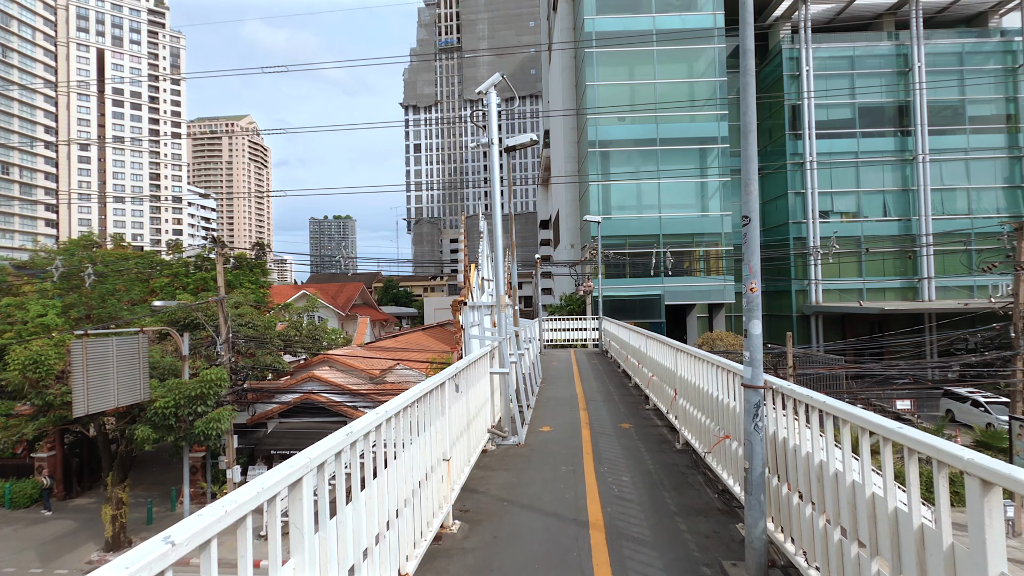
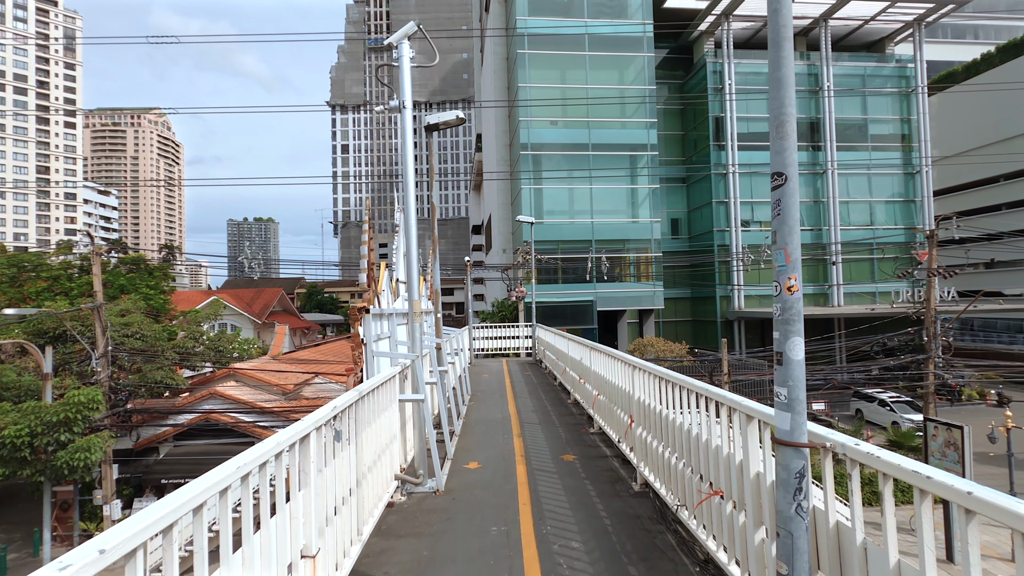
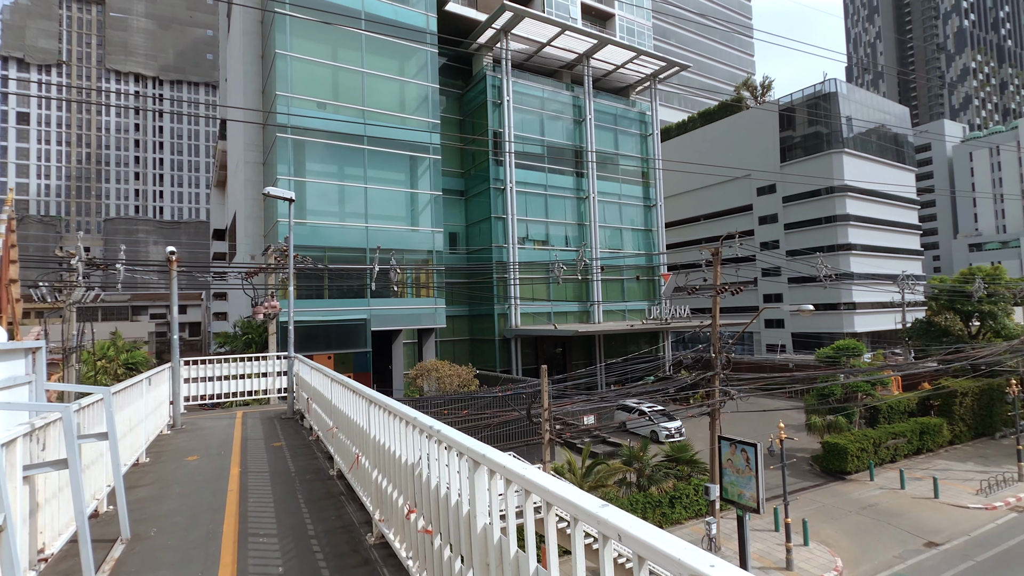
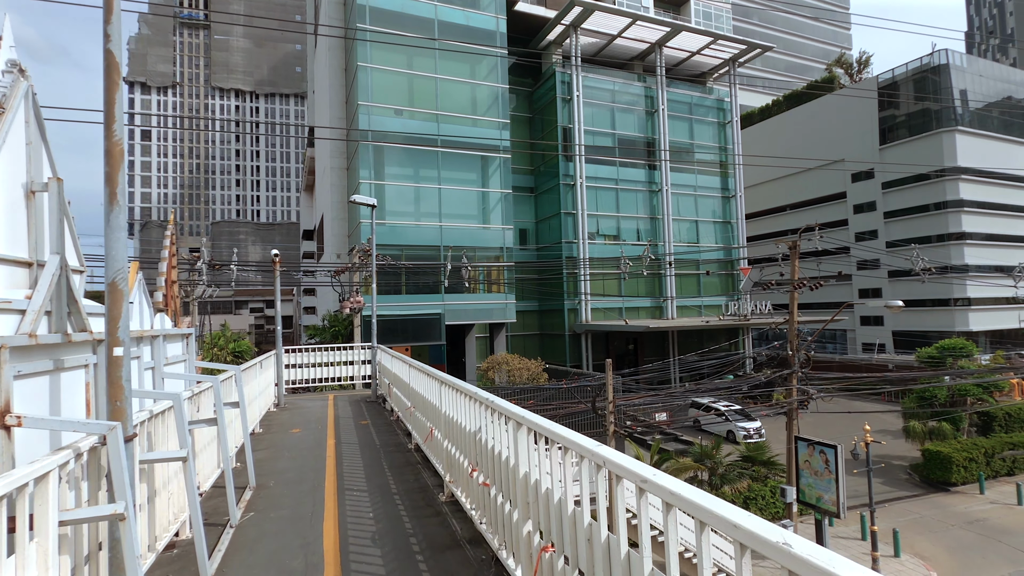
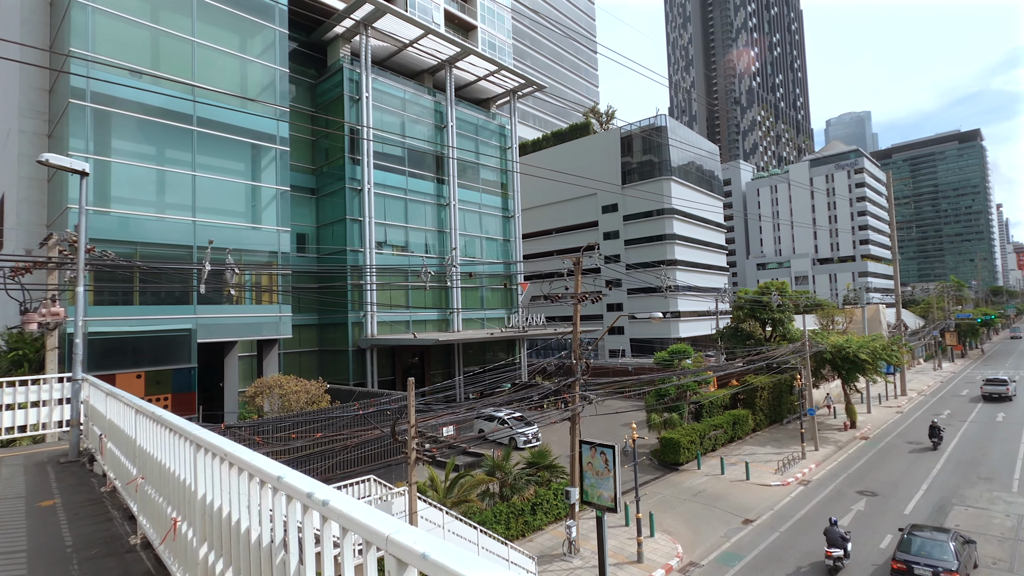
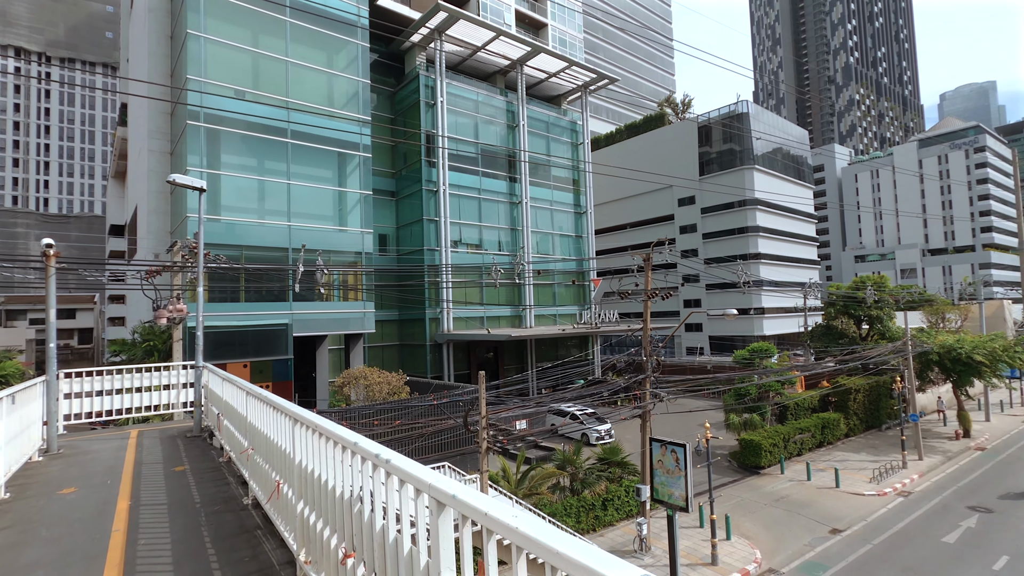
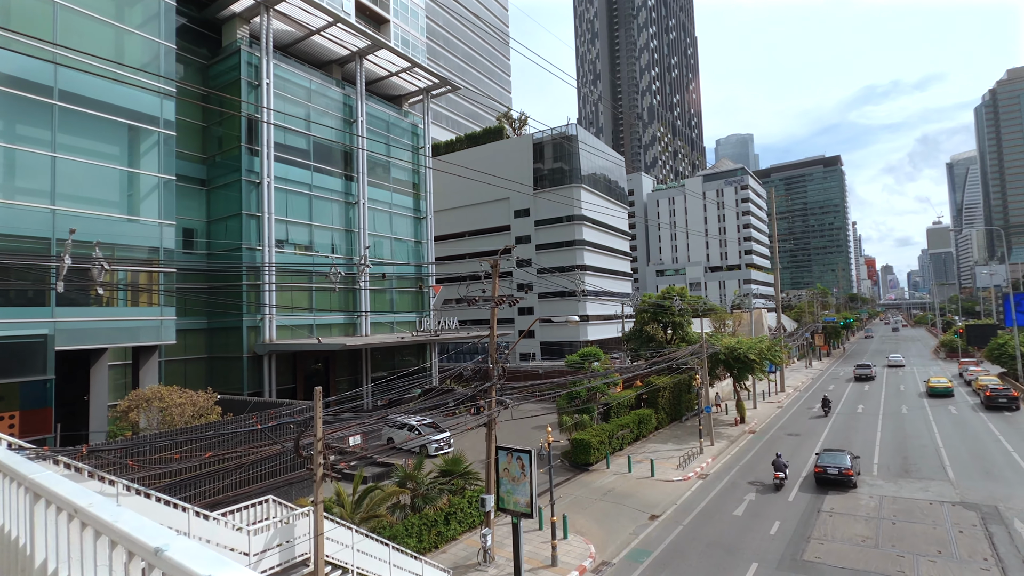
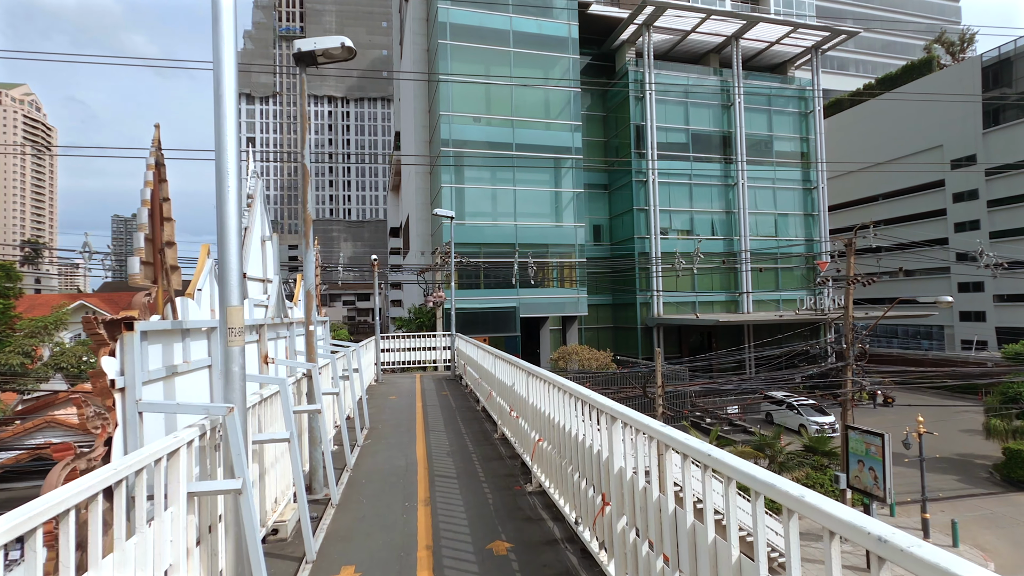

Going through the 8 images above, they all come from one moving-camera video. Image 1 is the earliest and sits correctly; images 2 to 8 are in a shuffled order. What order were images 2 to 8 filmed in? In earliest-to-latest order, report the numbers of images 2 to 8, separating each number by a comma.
2, 8, 4, 3, 6, 5, 7
